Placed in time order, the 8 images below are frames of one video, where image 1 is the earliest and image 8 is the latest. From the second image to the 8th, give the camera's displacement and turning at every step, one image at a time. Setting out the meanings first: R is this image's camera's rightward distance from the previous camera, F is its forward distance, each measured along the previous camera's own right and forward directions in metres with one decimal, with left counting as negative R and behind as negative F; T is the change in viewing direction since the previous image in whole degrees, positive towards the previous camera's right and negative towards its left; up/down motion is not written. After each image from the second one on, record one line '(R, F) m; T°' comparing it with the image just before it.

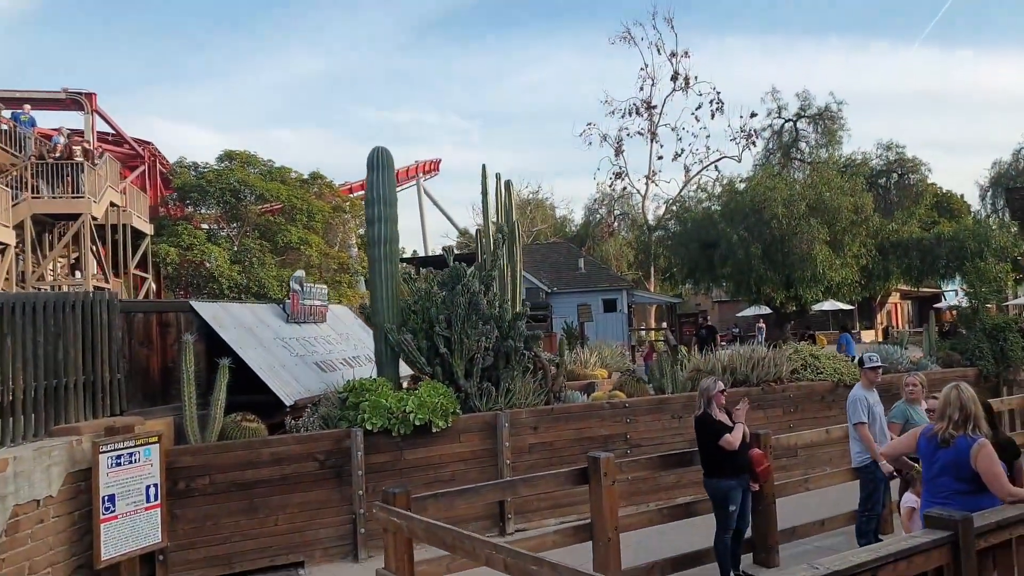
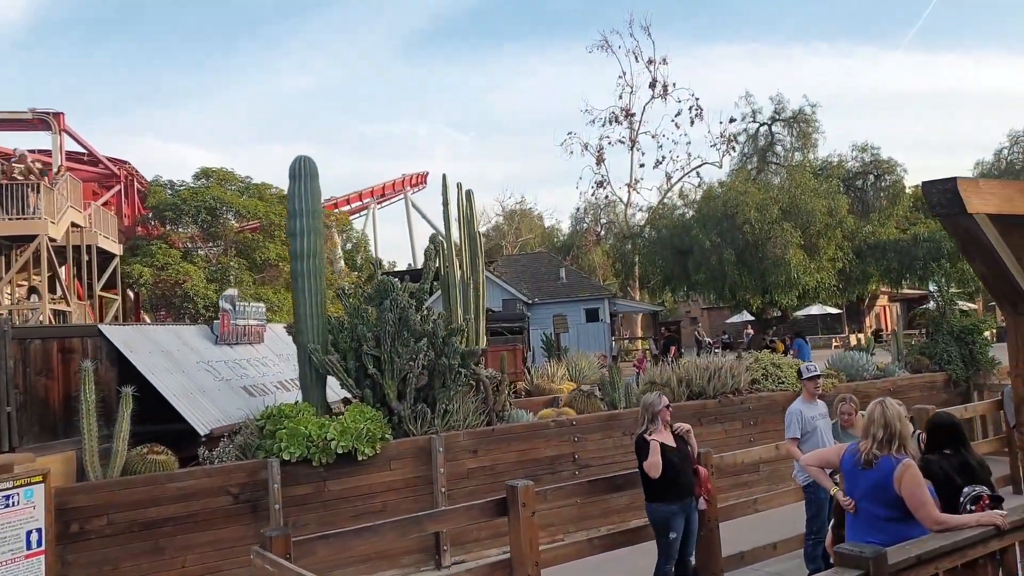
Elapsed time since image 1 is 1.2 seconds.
(+0.6, +0.5) m; 0°
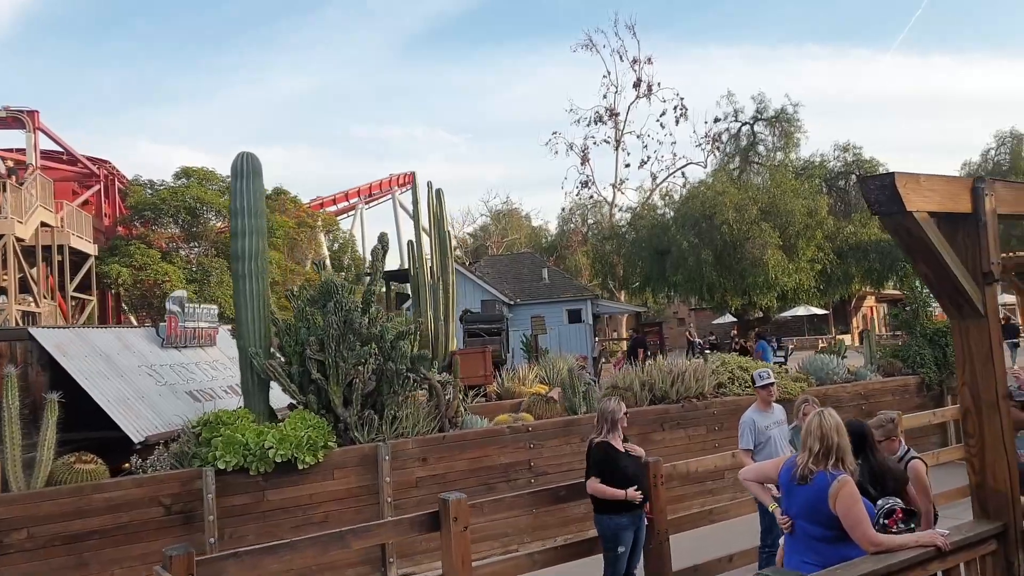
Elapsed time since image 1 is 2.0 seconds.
(+0.4, +0.3) m; +1°
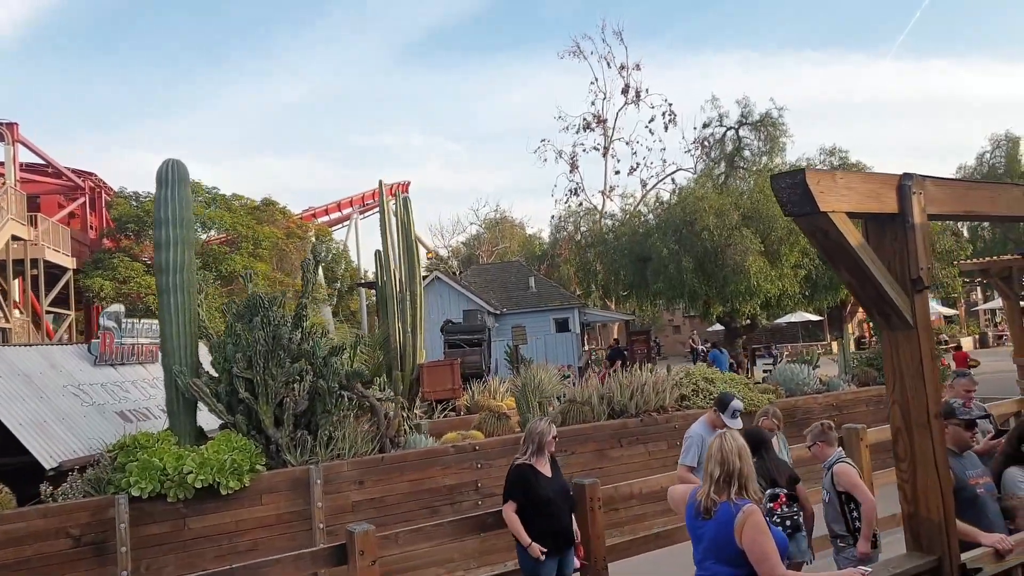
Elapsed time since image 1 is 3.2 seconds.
(+0.5, +0.4) m; 0°
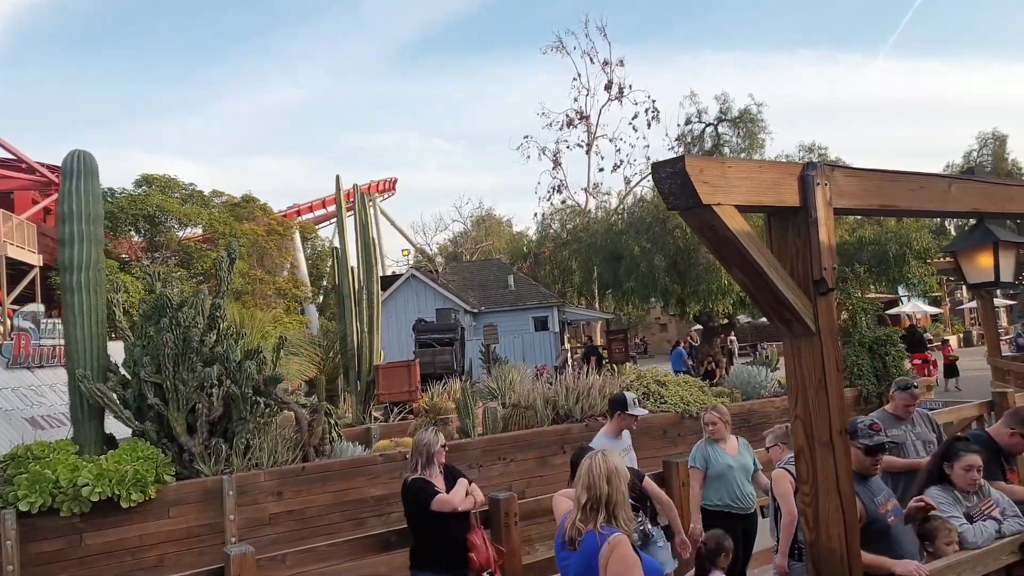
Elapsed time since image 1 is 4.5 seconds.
(+0.5, +0.4) m; 0°
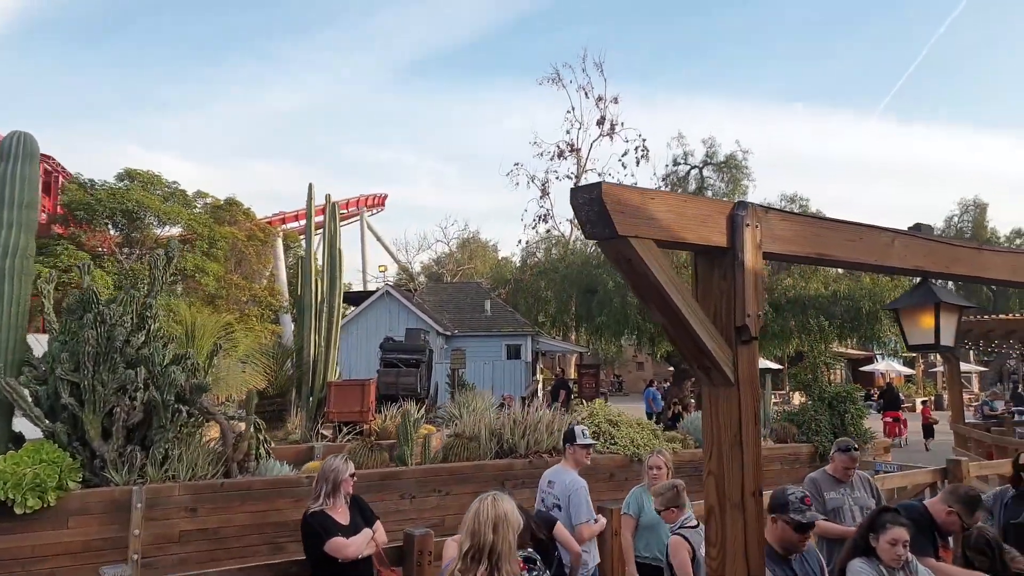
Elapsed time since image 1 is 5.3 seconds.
(+0.3, +0.2) m; +1°
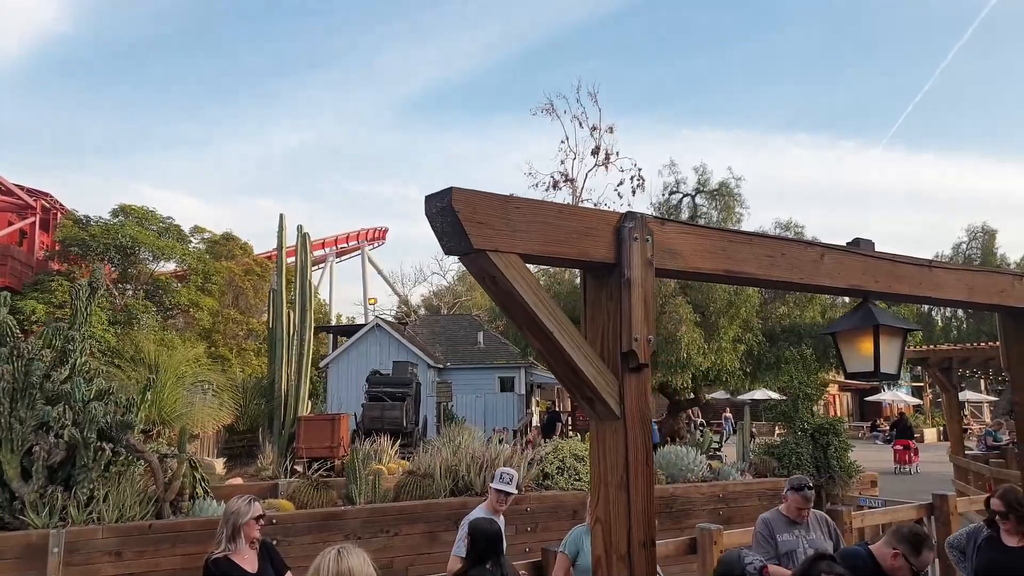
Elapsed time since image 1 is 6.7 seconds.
(+0.5, +0.3) m; -1°
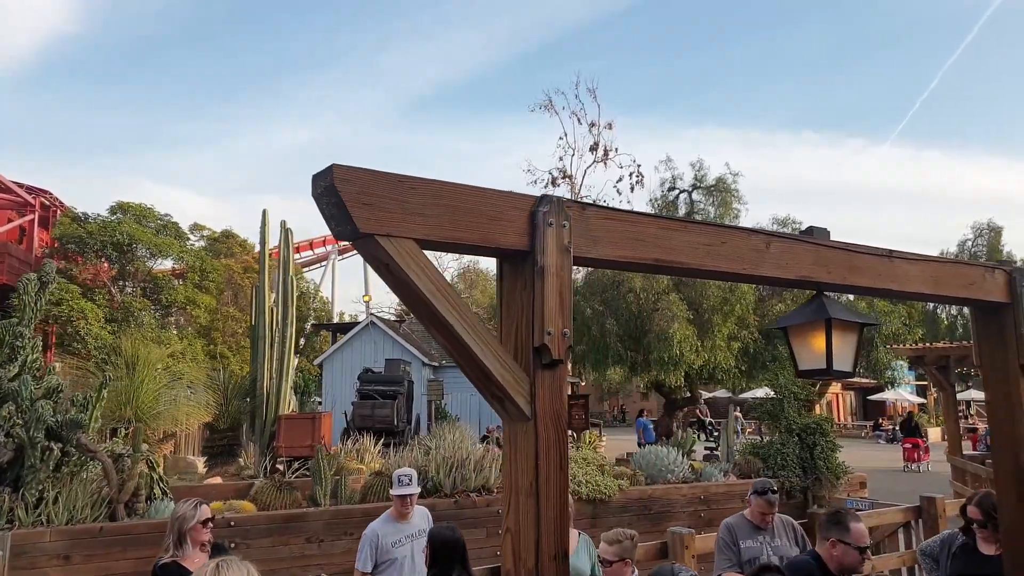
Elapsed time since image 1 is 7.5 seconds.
(+0.3, +0.2) m; 0°
